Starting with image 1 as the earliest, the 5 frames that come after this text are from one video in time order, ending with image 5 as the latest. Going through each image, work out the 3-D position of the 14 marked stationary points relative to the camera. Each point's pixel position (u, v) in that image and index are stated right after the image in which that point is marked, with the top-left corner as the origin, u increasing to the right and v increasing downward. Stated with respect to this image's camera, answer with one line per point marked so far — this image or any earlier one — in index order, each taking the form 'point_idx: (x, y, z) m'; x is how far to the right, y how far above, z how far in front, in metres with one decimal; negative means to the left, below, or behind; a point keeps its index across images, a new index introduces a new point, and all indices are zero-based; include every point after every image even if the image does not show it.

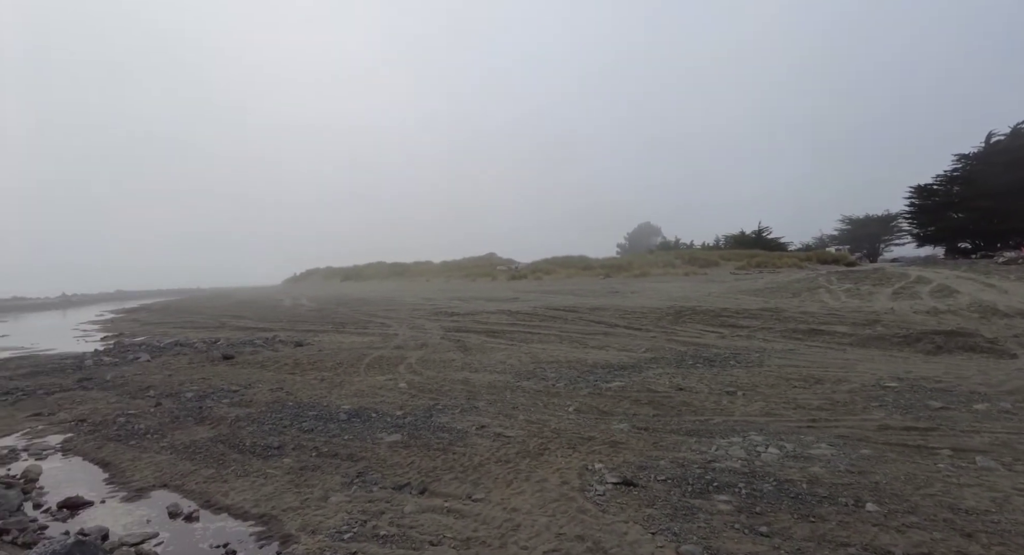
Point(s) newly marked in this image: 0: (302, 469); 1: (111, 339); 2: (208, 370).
0: (-3.1, -2.9, +6.6) m
1: (-13.2, -2.0, +15.0) m
2: (-6.8, -2.1, +10.3) m
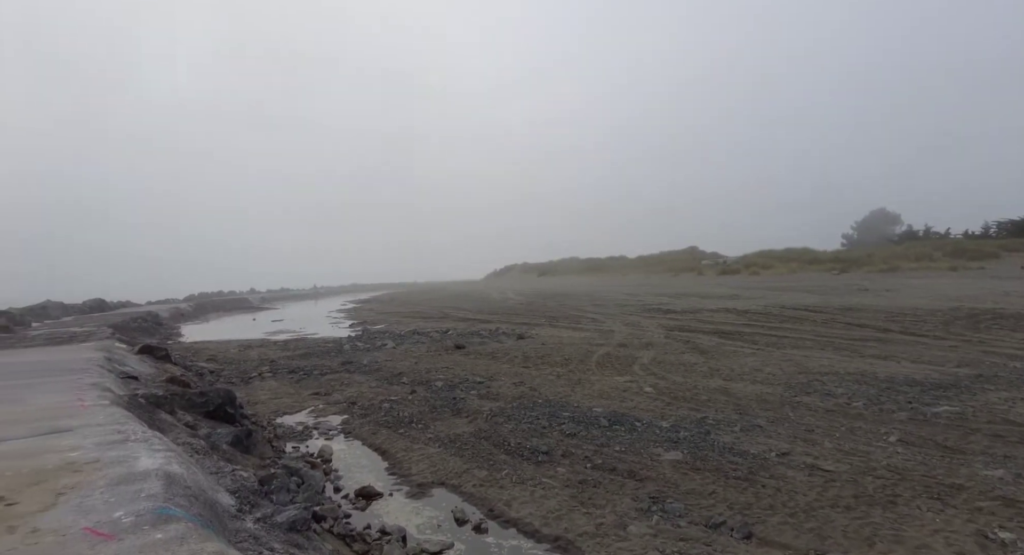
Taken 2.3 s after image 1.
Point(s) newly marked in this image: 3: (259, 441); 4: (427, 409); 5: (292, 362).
0: (+0.9, -2.5, +5.4) m
1: (-5.9, -1.9, +16.6) m
2: (-1.4, -1.9, +10.1) m
3: (-3.1, -2.0, +5.3) m
4: (-1.4, -2.1, +7.1) m
5: (-5.2, -2.0, +10.3) m
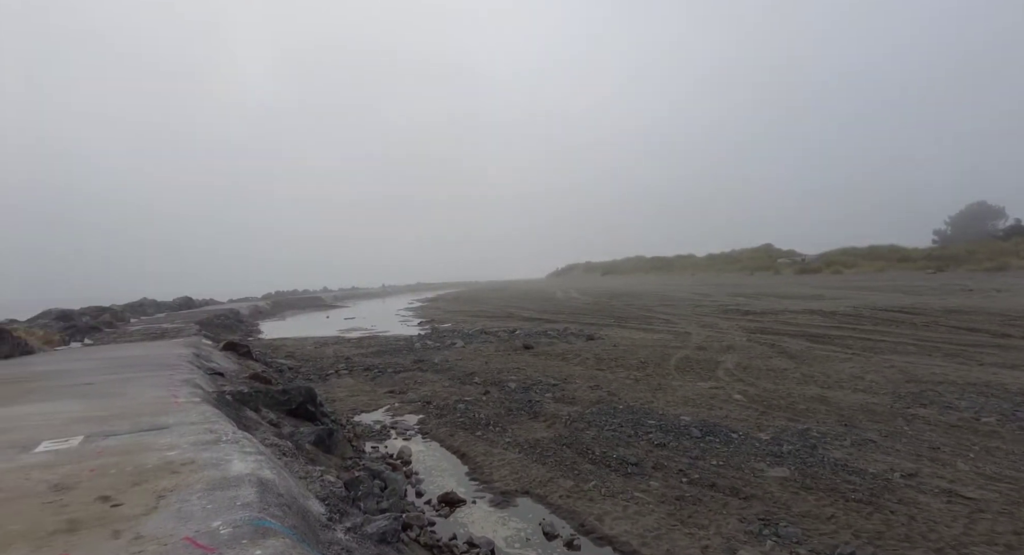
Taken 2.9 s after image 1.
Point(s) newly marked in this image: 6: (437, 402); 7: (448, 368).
0: (+1.8, -2.4, +4.8) m
1: (-3.6, -1.9, +16.8) m
2: (+0.1, -1.8, +9.8) m
3: (-2.1, -2.0, +5.3) m
4: (-0.2, -2.1, +6.8) m
5: (-3.6, -2.0, +10.4) m
6: (-1.3, -2.1, +7.3) m
7: (-1.5, -1.9, +9.5) m
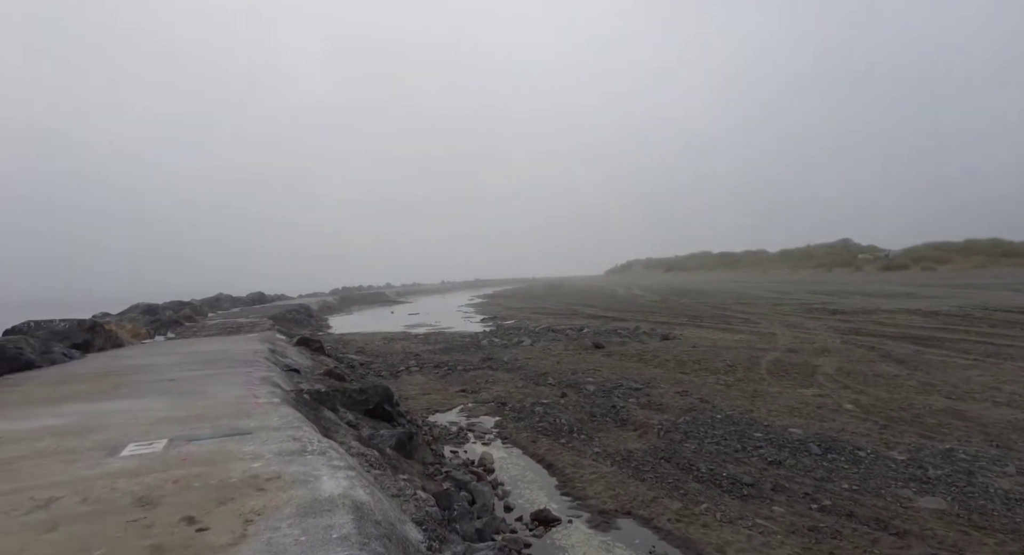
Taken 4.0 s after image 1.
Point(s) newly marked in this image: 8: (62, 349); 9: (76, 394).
0: (+2.8, -2.4, +4.0) m
1: (-1.1, -1.7, +16.6) m
2: (+1.7, -1.7, +9.1) m
3: (-1.0, -1.9, +5.0) m
4: (+1.0, -2.0, +6.2) m
5: (-1.9, -1.9, +10.2) m
6: (0.0, -2.0, +6.9) m
7: (0.0, -1.8, +9.1) m
8: (-6.3, -1.0, +6.1) m
9: (-4.3, -1.1, +4.3) m
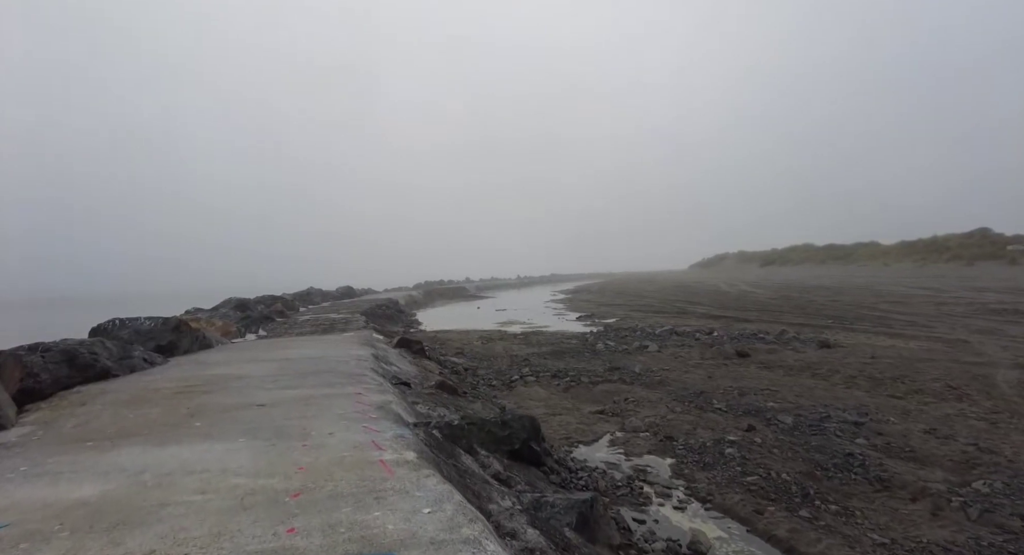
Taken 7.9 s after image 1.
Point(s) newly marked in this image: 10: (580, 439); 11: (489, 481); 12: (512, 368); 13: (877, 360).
0: (+4.3, -2.3, +1.8) m
1: (+2.3, -1.5, +14.8) m
2: (+4.0, -1.6, +7.0) m
3: (+0.7, -1.8, +3.3) m
4: (+2.9, -1.8, +4.2) m
5: (+0.6, -1.7, +8.6) m
6: (+2.0, -1.9, +5.1) m
7: (+2.4, -1.7, +7.2) m
8: (-4.4, -0.9, +5.2) m
9: (-2.6, -1.0, +3.1) m
10: (+0.8, -1.9, +5.3) m
11: (-0.2, -1.4, +3.1) m
12: (0.0, -1.7, +8.6) m
13: (+7.6, -1.6, +9.2) m
